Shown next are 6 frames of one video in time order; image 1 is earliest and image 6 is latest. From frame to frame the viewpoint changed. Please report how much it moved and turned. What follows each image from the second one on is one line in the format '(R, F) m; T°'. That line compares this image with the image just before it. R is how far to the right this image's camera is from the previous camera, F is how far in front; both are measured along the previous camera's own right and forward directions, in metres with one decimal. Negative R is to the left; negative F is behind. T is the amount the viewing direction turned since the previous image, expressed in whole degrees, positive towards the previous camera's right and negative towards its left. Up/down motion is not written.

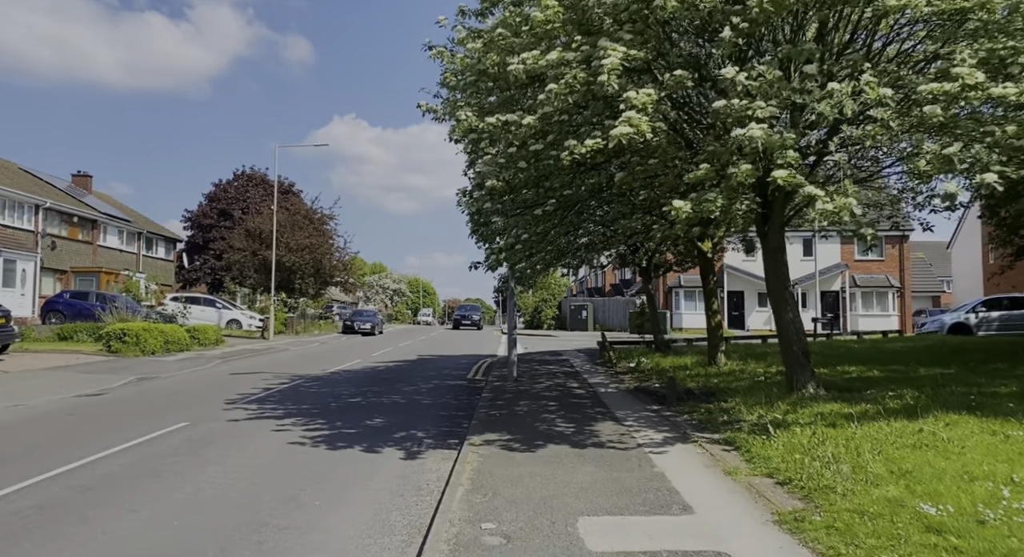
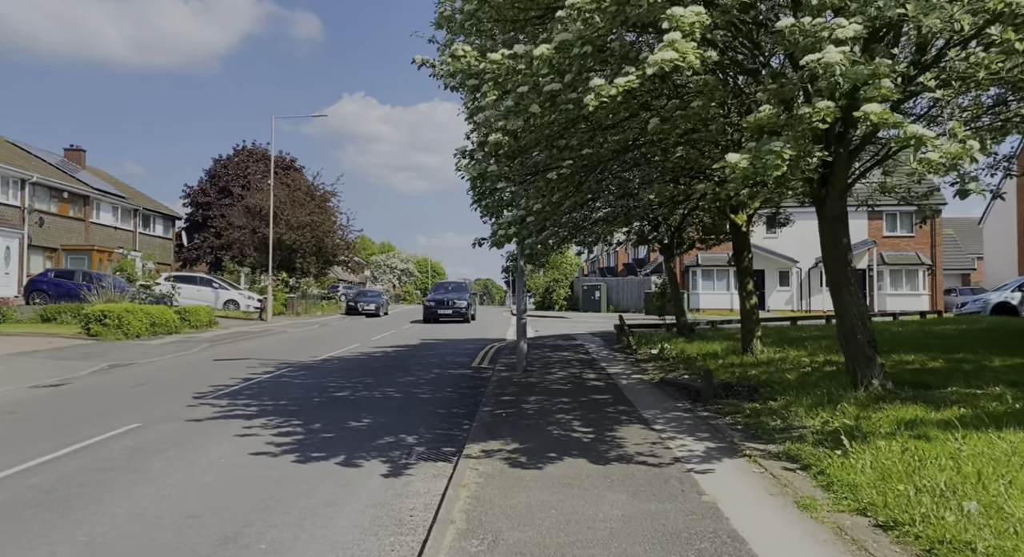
(0.0, +1.6) m; -1°
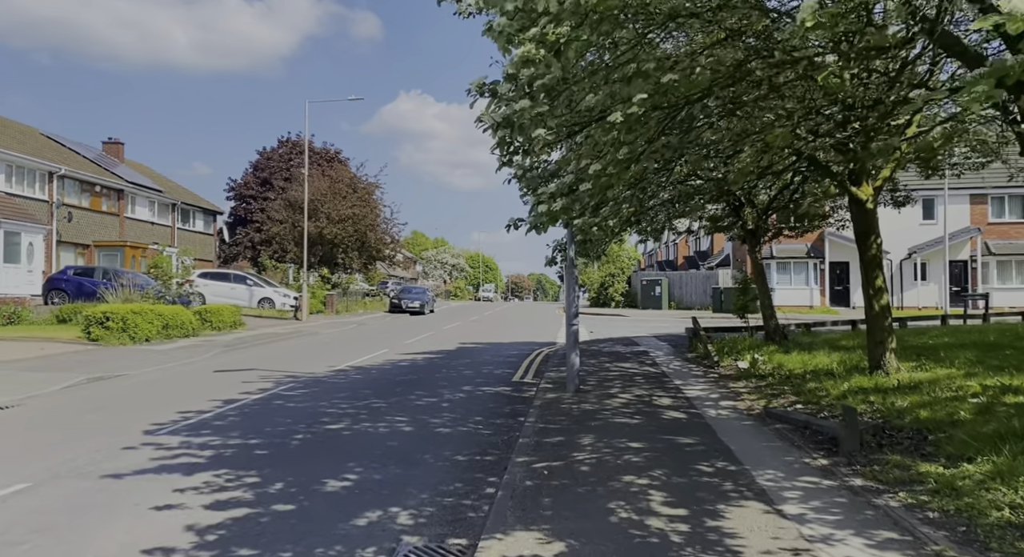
(+0.1, +2.8) m; -4°
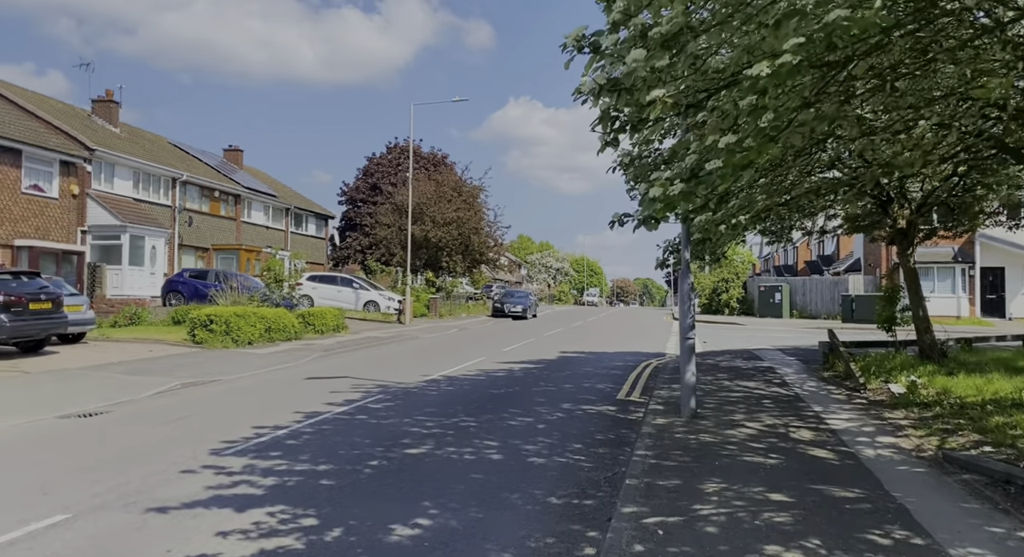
(0.0, +1.2) m; -9°
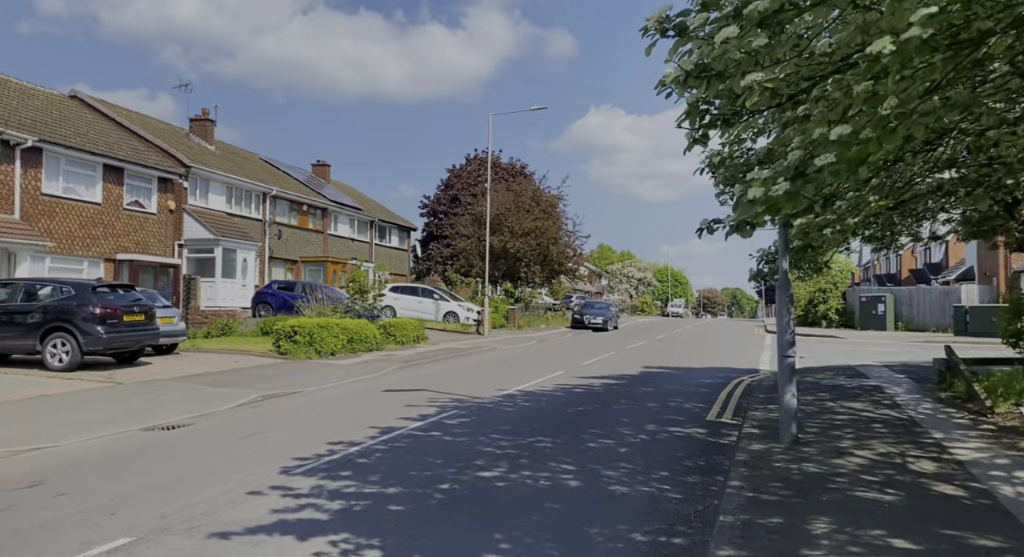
(0.0, +0.5) m; -7°
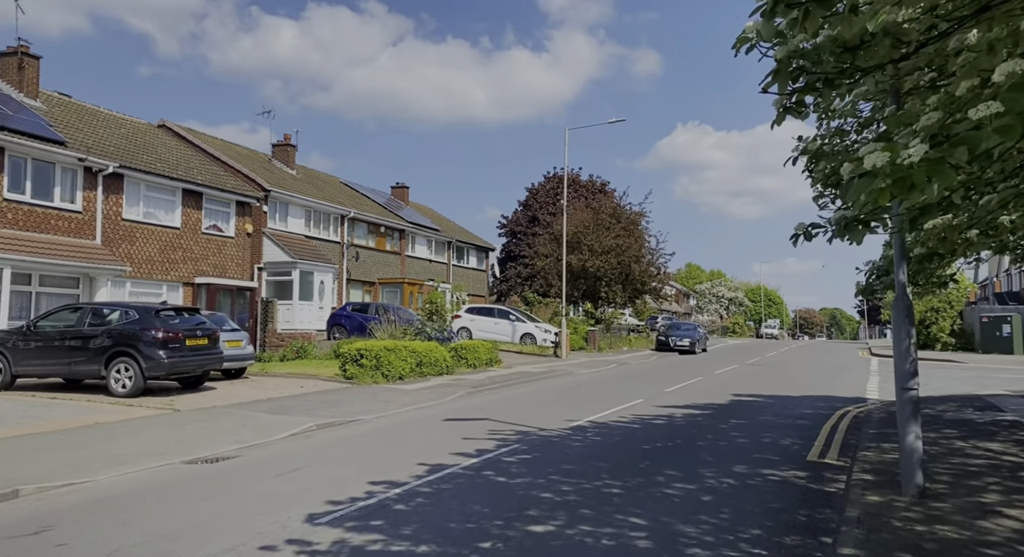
(+0.3, +1.0) m; -7°
